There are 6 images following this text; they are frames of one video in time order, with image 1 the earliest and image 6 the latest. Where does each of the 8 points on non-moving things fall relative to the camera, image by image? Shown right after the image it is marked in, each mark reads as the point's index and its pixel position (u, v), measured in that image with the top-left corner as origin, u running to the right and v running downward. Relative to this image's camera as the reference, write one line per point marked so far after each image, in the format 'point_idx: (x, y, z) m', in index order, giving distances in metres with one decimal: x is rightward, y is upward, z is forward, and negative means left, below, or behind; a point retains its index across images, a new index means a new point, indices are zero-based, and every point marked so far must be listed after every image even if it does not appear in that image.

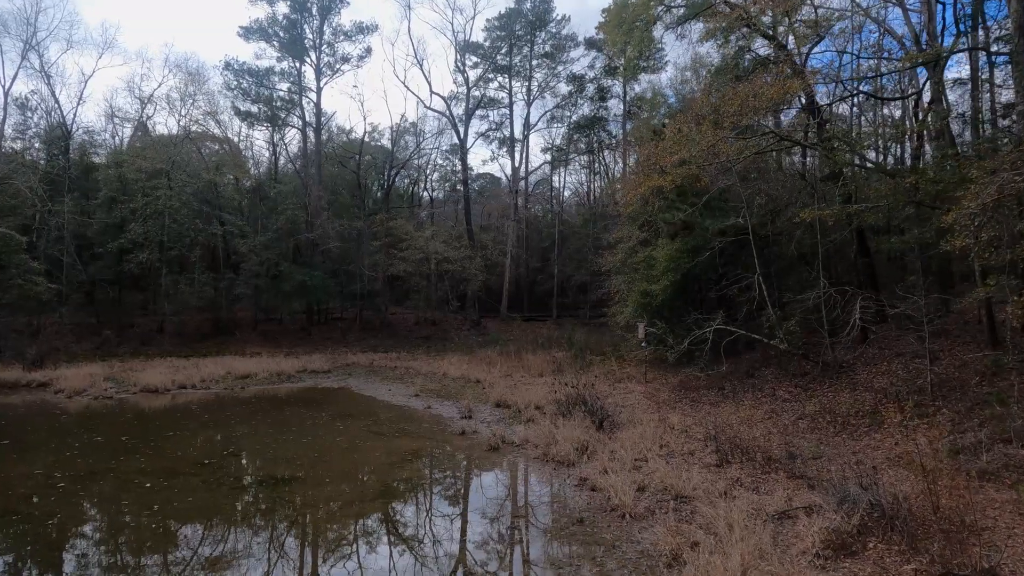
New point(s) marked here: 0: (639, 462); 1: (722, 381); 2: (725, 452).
0: (+1.8, -2.4, +9.0) m
1: (+4.5, -2.0, +14.2) m
2: (+2.8, -2.2, +8.7) m
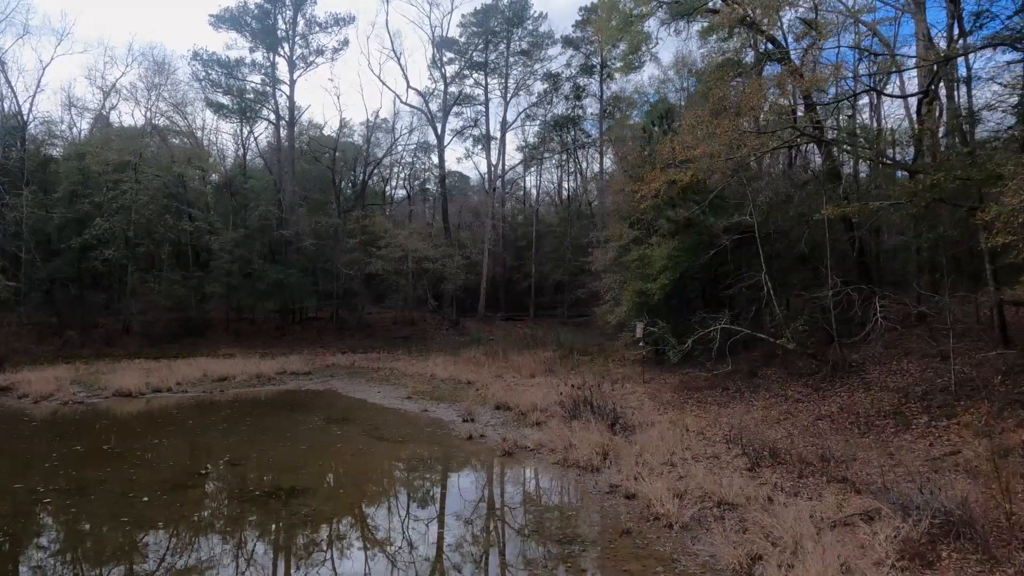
0: (+2.1, -2.3, +8.6) m
1: (+4.5, -2.0, +14.0) m
2: (+3.1, -2.2, +8.4) m
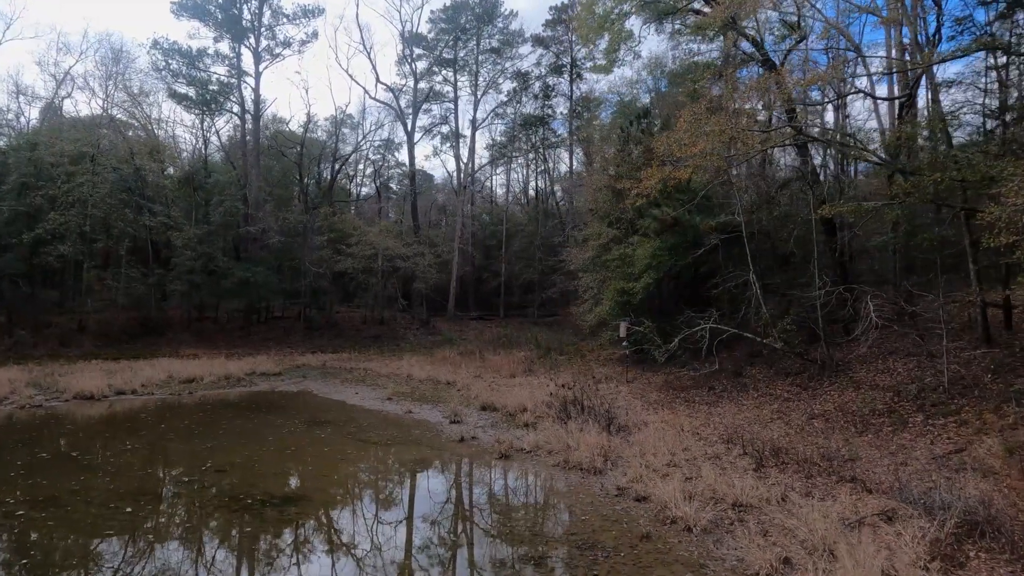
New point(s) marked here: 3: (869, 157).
0: (+2.1, -2.3, +8.5) m
1: (+4.2, -2.0, +14.0) m
2: (+3.2, -2.1, +8.3) m
3: (+6.2, +2.3, +11.5) m
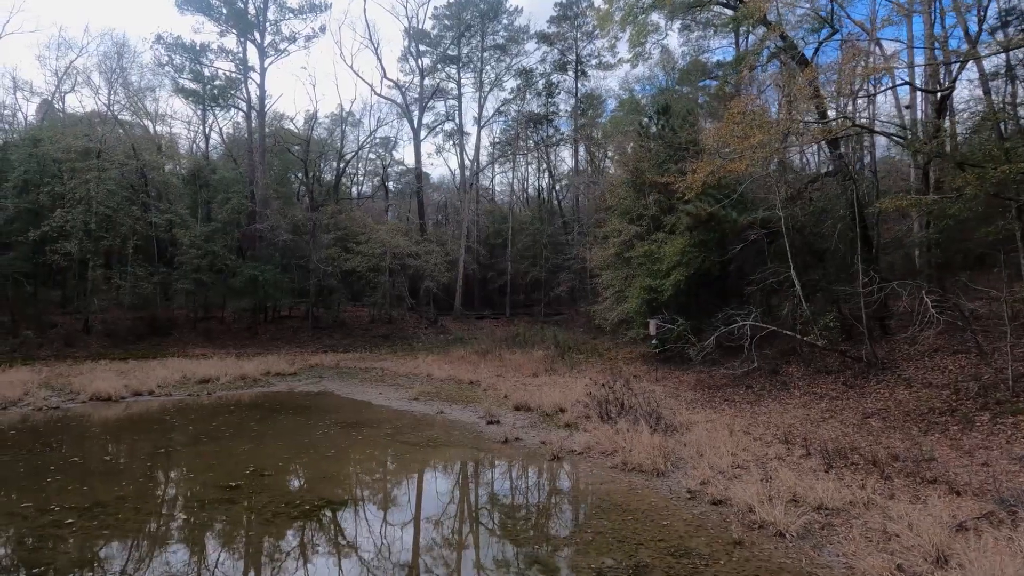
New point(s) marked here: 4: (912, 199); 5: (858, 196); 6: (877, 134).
0: (+2.8, -2.3, +8.2) m
1: (+4.9, -1.9, +13.7) m
2: (+3.9, -2.1, +8.1) m
3: (+6.9, +2.4, +11.2) m
4: (+6.7, +1.5, +11.3) m
5: (+7.1, +1.9, +13.6) m
6: (+6.7, +2.9, +12.3) m
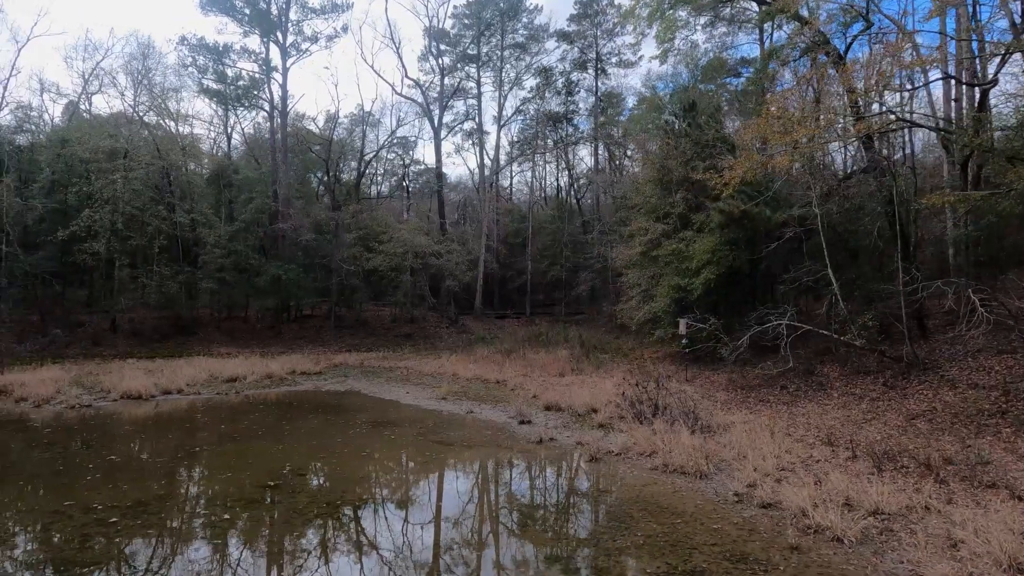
0: (+3.3, -2.2, +8.0) m
1: (+5.5, -1.9, +13.5) m
2: (+4.4, -2.1, +7.9) m
3: (+7.4, +2.4, +10.9) m
4: (+7.3, +1.5, +11.0) m
5: (+7.7, +1.9, +13.3) m
6: (+7.2, +2.9, +12.0) m
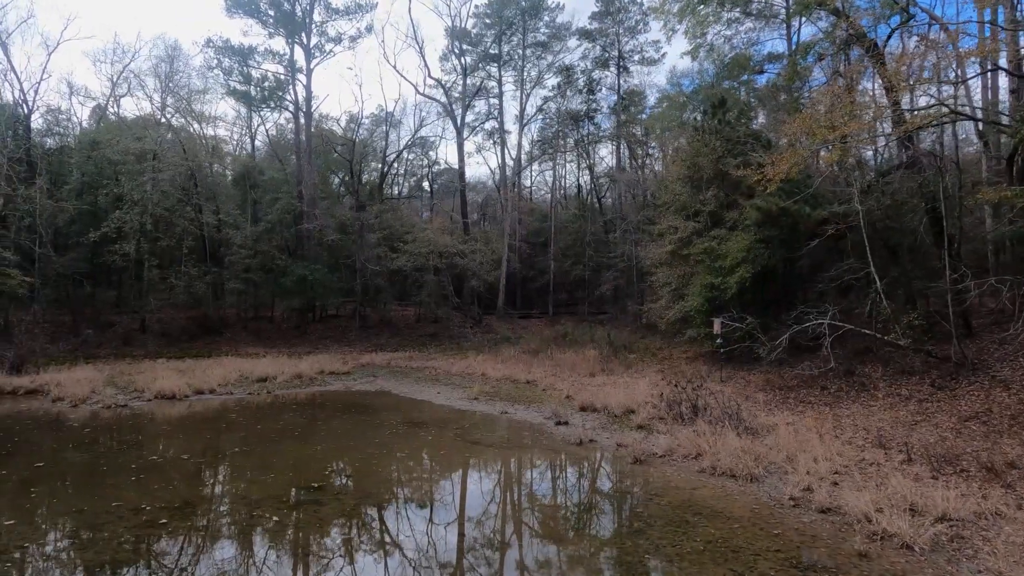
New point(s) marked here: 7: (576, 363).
0: (+3.9, -2.2, +7.8) m
1: (+6.2, -1.8, +13.2) m
2: (+4.9, -2.0, +7.6) m
3: (+8.0, +2.4, +10.6) m
4: (+7.9, +1.6, +10.6) m
5: (+8.4, +2.0, +12.9) m
6: (+7.9, +2.9, +11.7) m
7: (+1.8, -2.1, +18.7) m
